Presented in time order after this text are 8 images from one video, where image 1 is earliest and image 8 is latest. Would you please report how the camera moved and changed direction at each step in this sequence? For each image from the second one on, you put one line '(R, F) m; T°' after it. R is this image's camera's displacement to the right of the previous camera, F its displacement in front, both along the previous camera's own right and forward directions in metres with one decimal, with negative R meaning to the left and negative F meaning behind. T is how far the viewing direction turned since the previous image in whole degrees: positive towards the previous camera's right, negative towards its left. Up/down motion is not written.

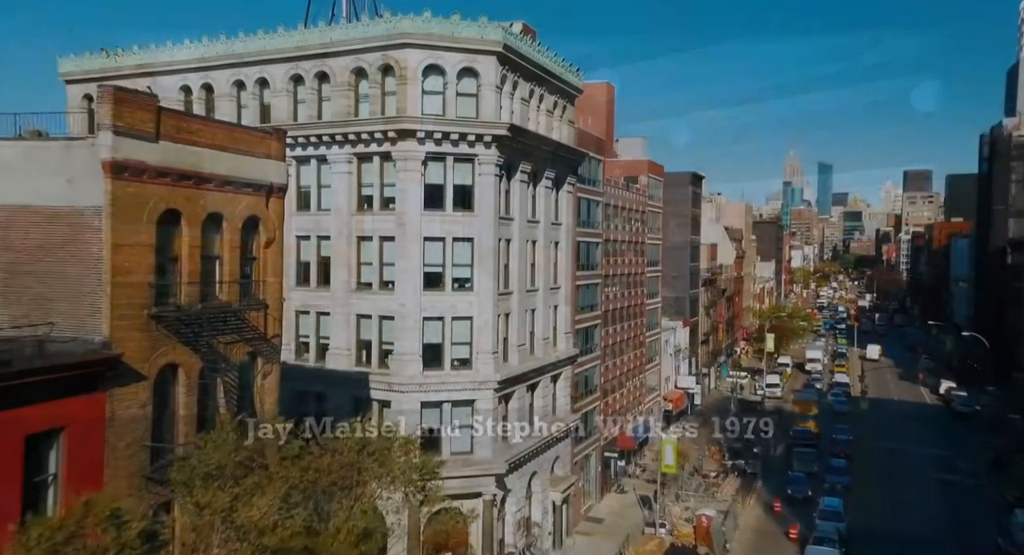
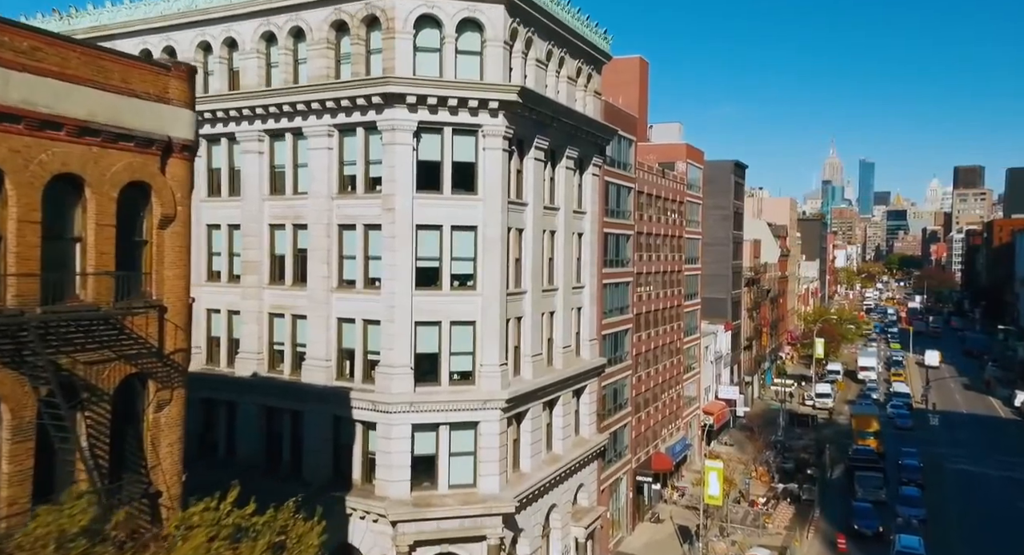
(+0.8, +6.7) m; -2°
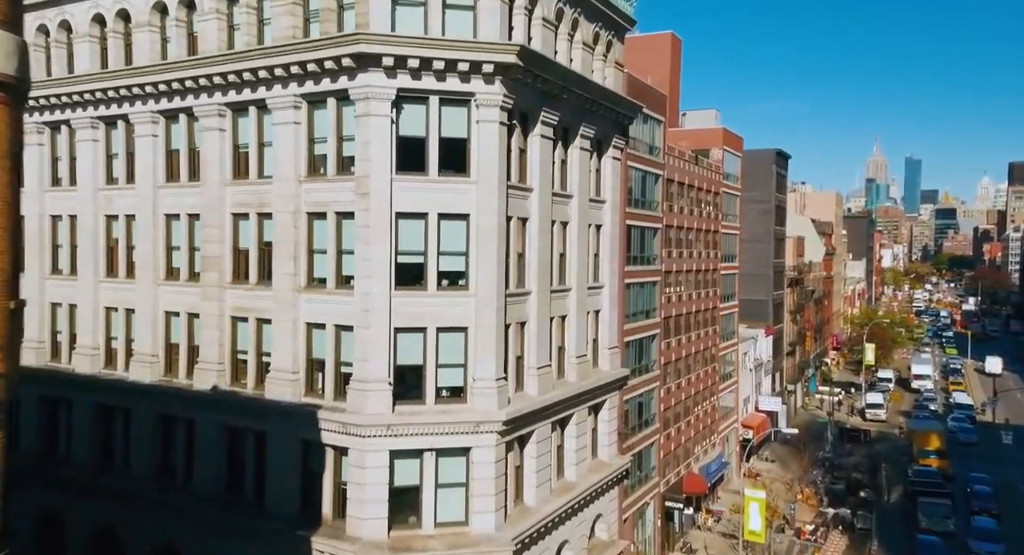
(+1.1, +5.2) m; -2°
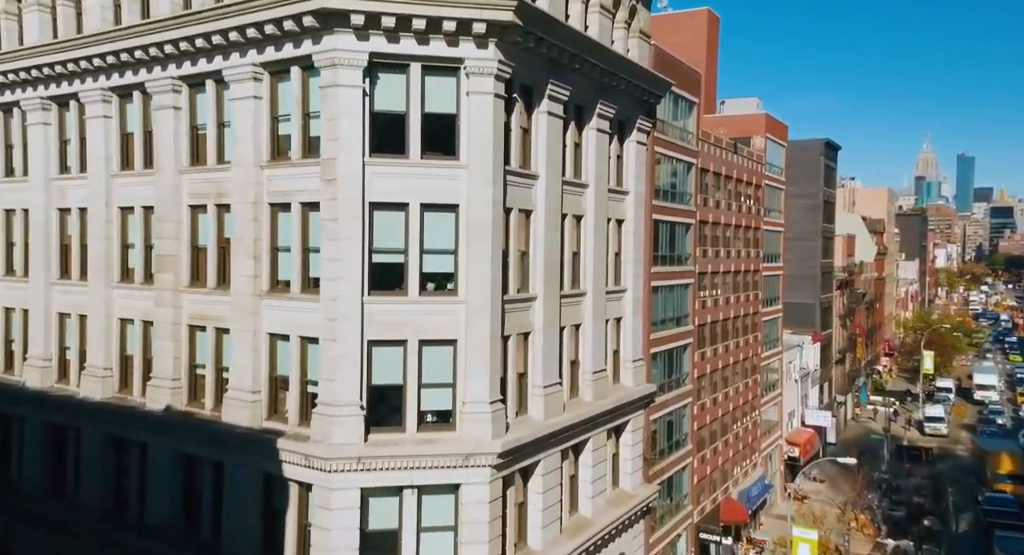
(+1.1, +4.5) m; -3°
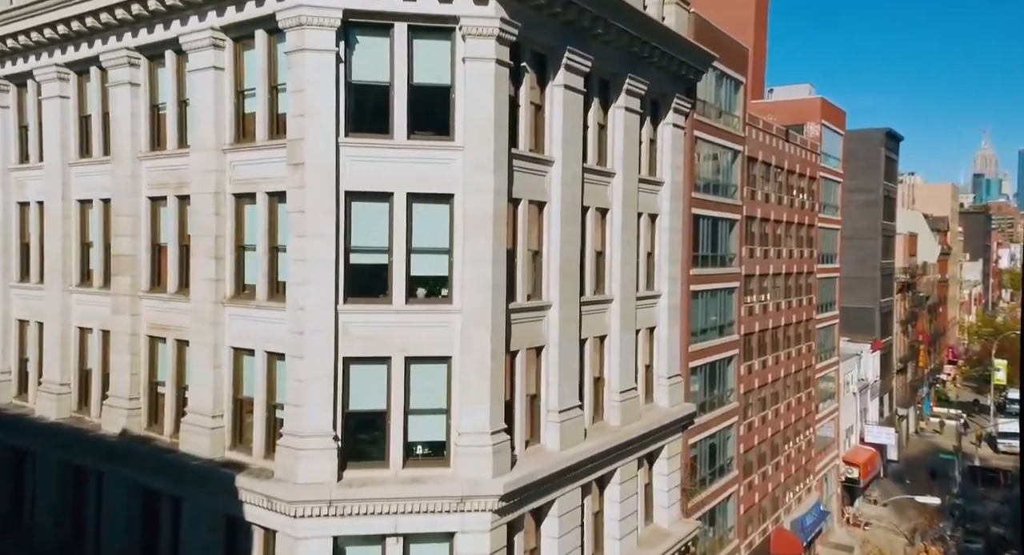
(+0.8, +3.9) m; -3°
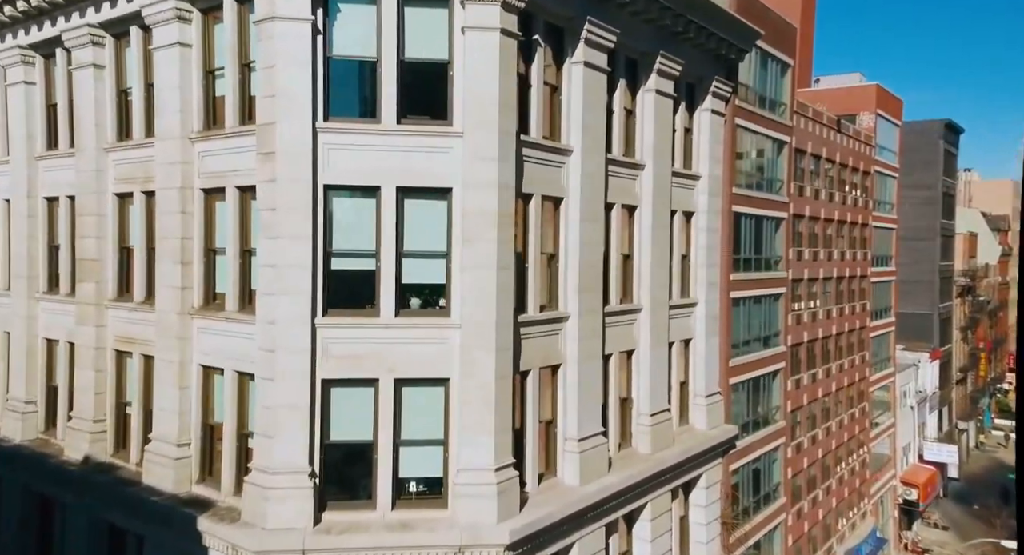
(+0.6, +2.9) m; -3°
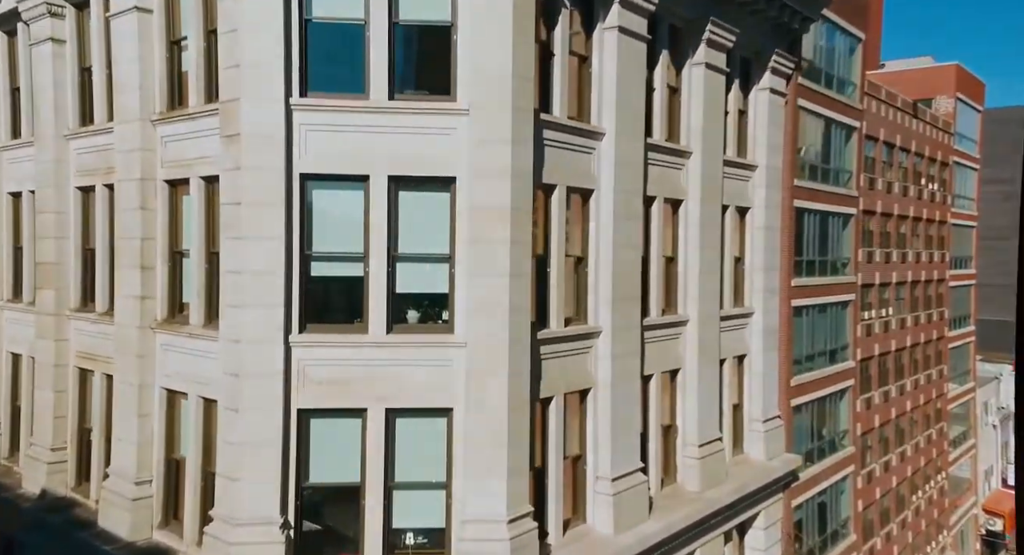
(+0.5, +3.0) m; -3°
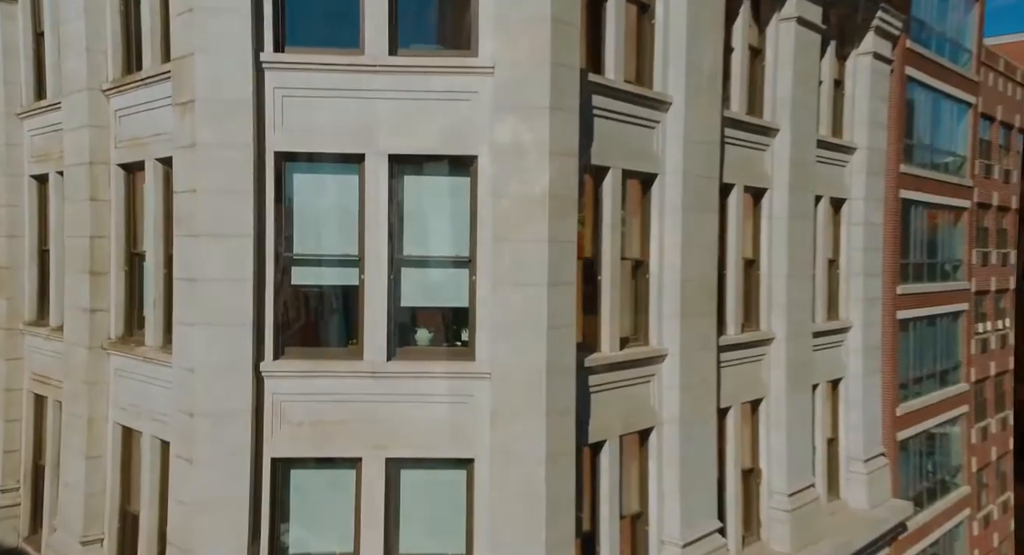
(+0.2, +3.3) m; -4°
